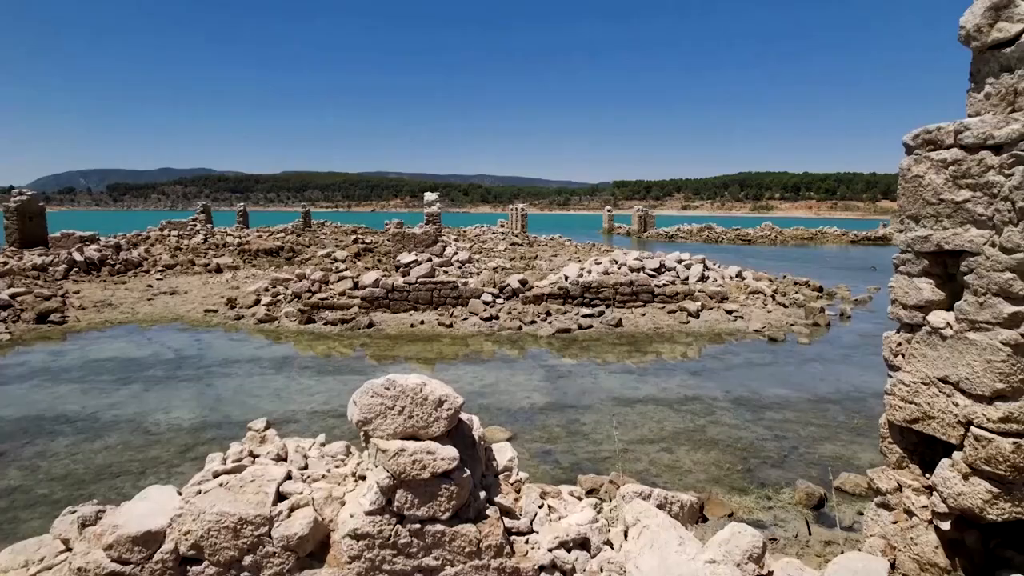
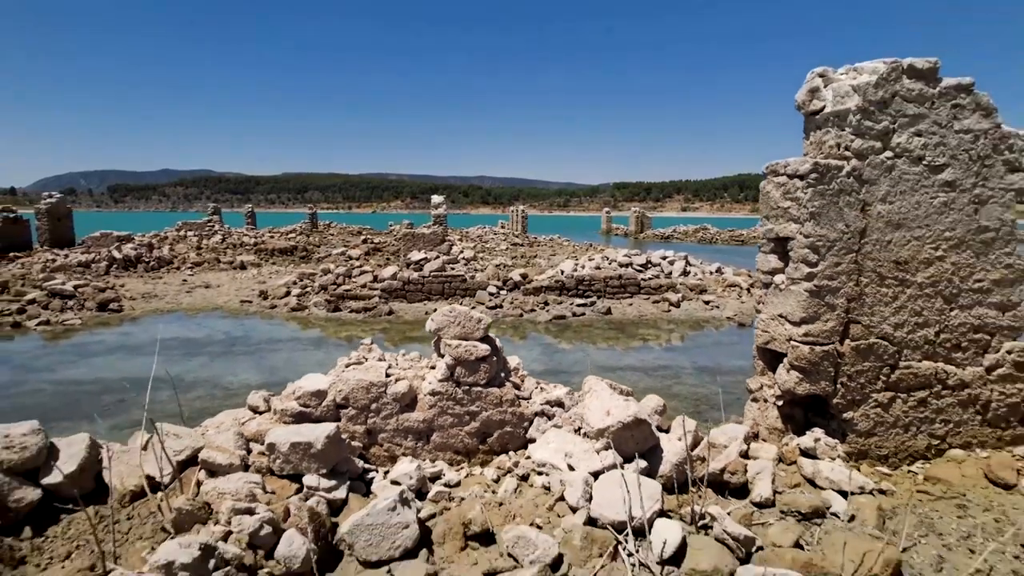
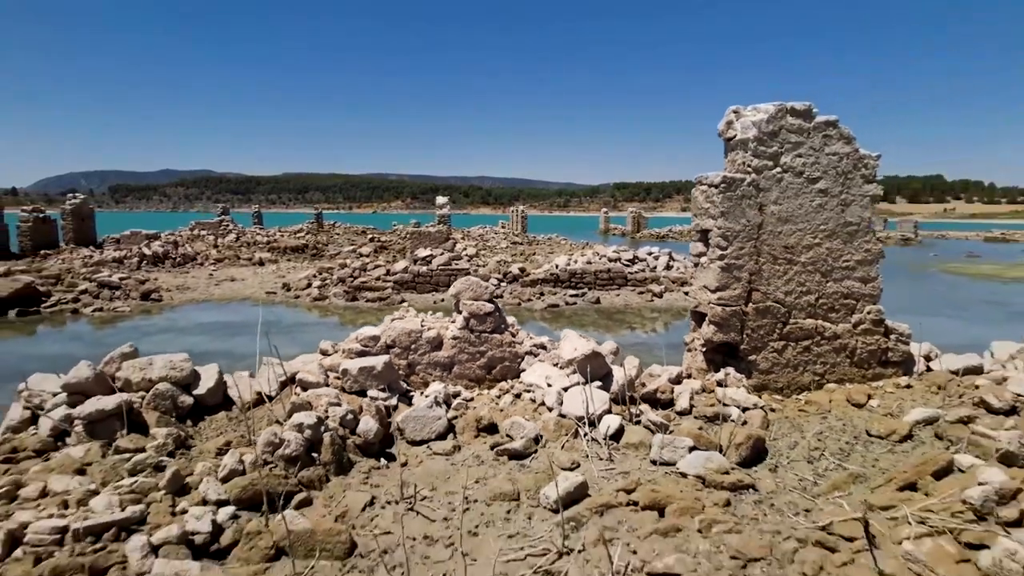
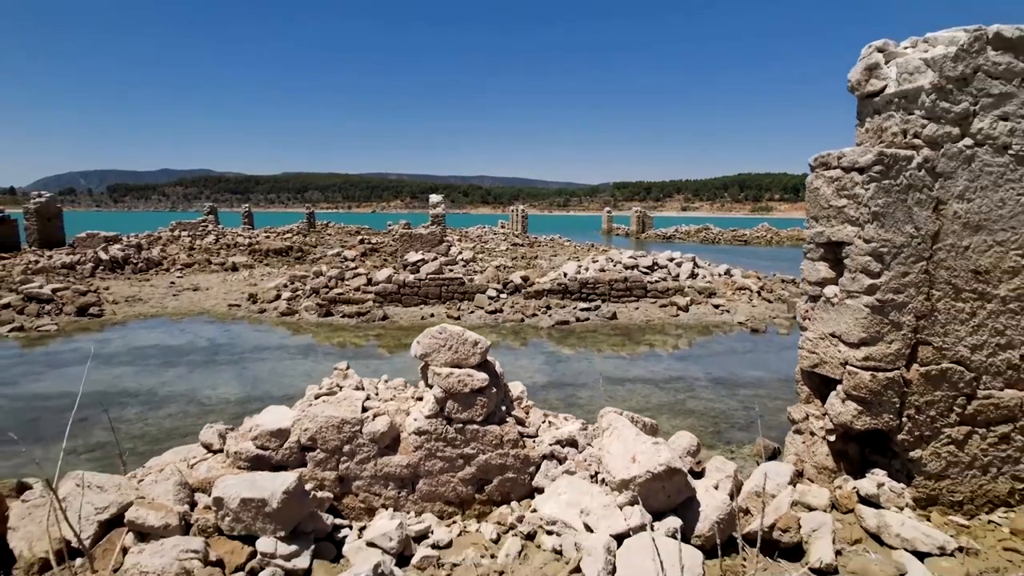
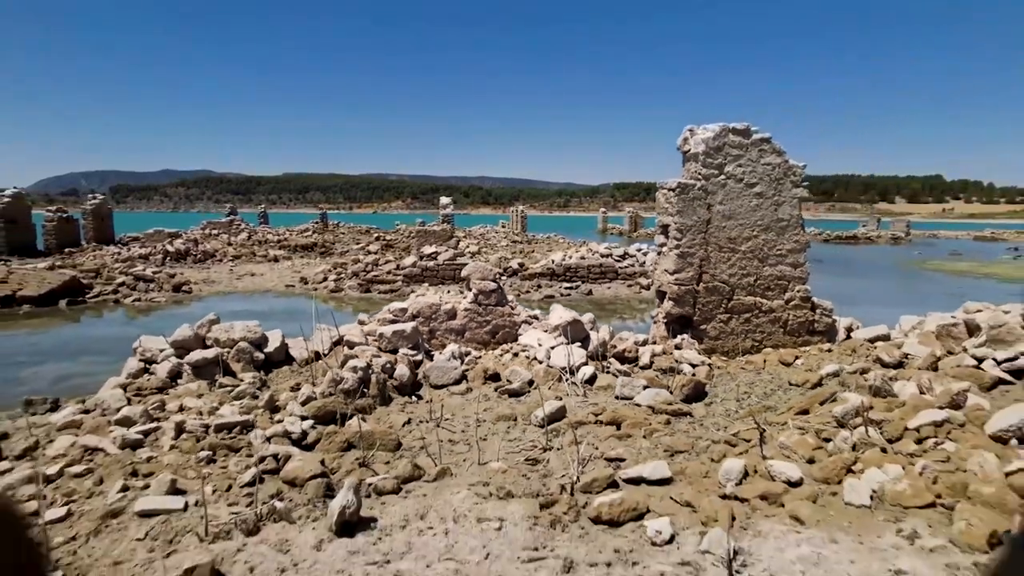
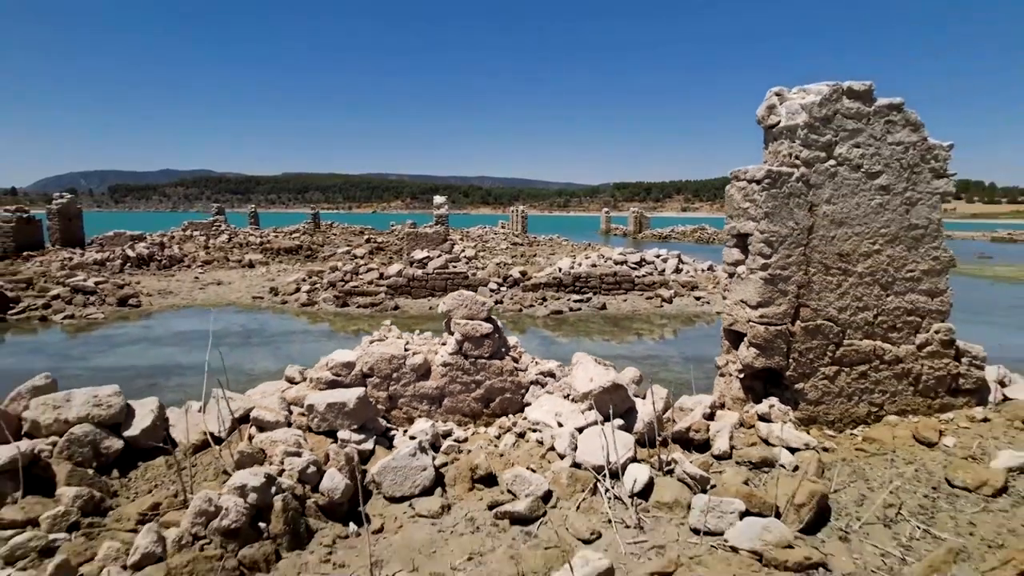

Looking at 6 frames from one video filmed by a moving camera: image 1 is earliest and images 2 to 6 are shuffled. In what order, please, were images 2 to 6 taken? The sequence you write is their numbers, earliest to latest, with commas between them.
4, 2, 6, 3, 5
